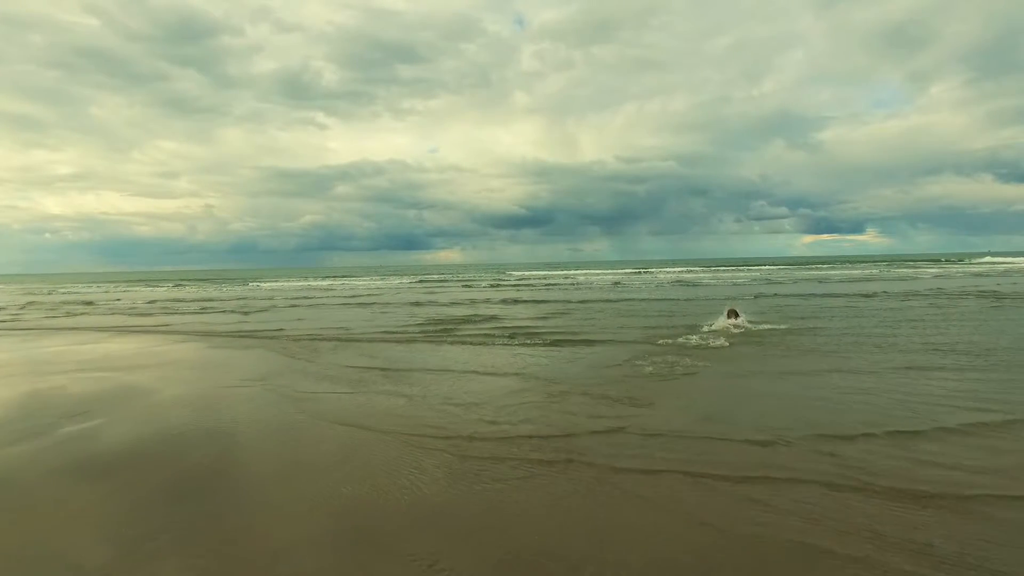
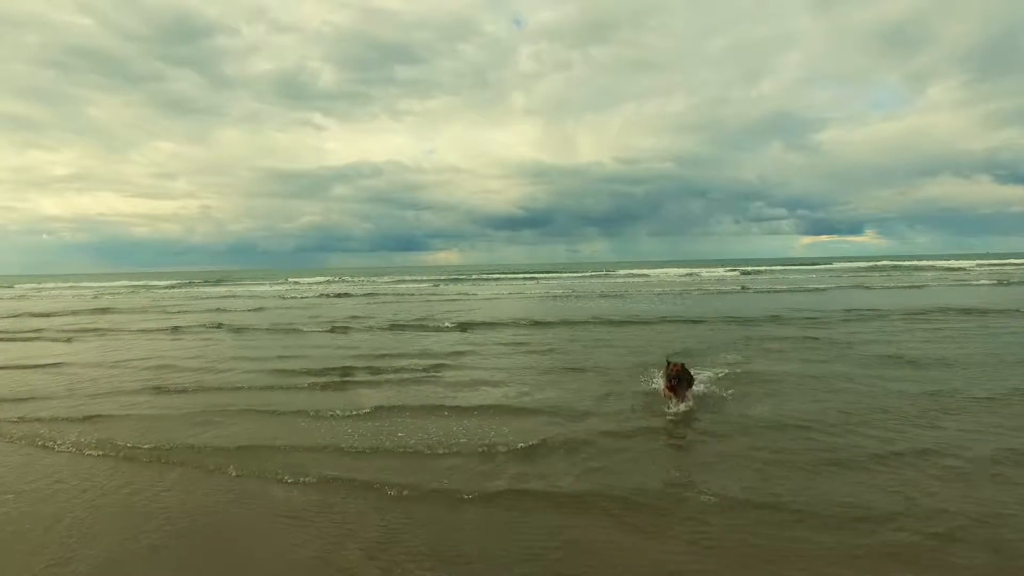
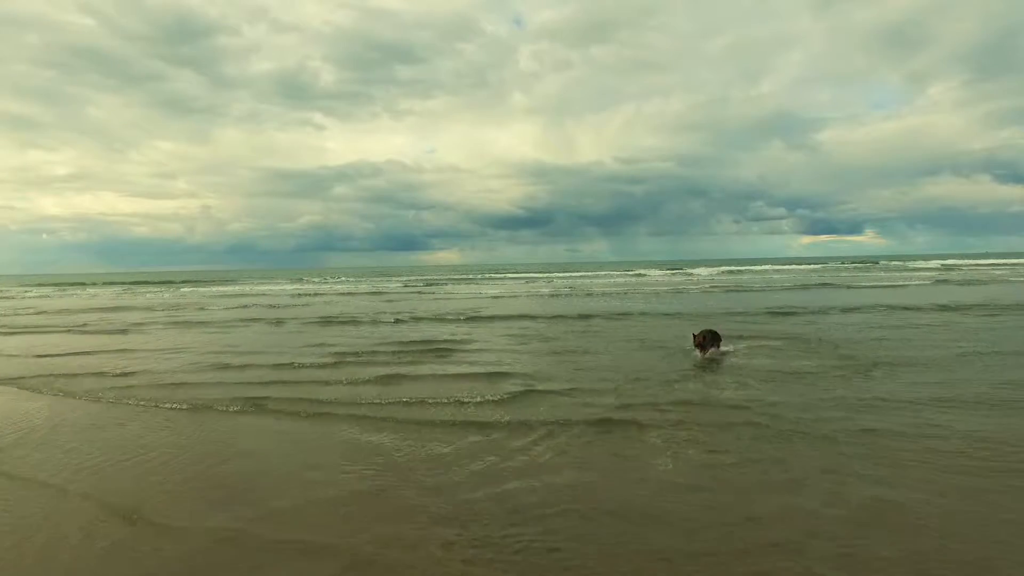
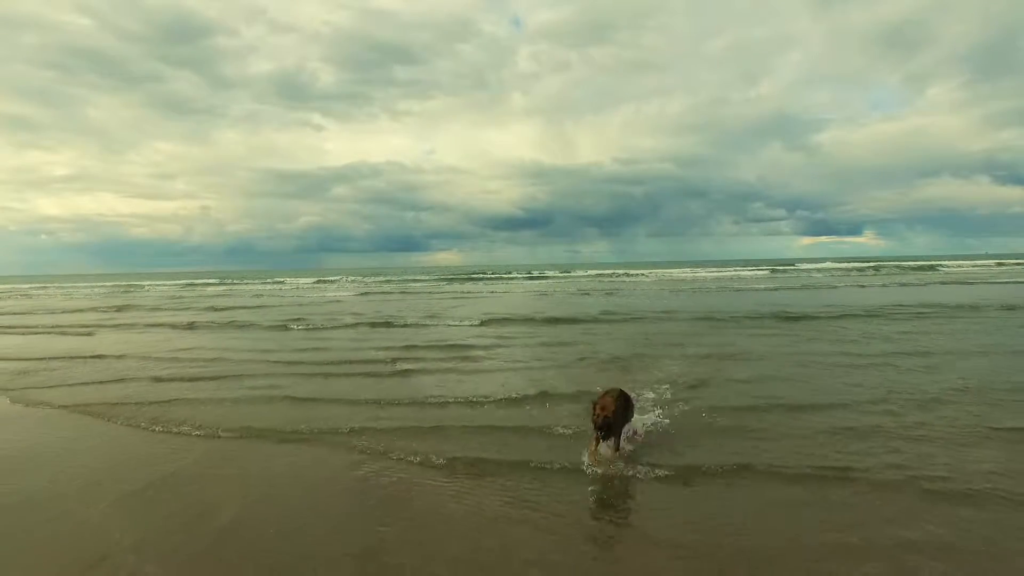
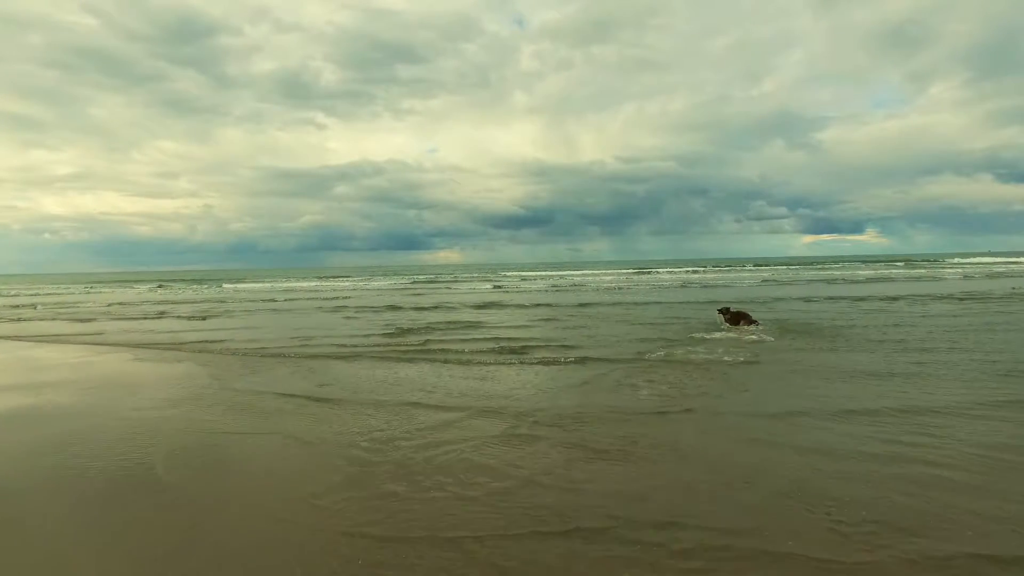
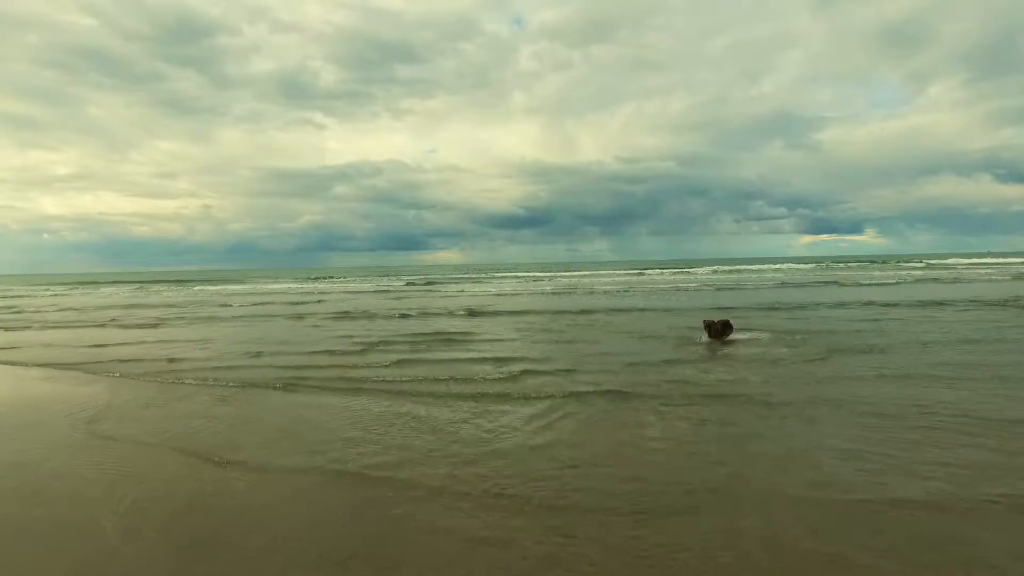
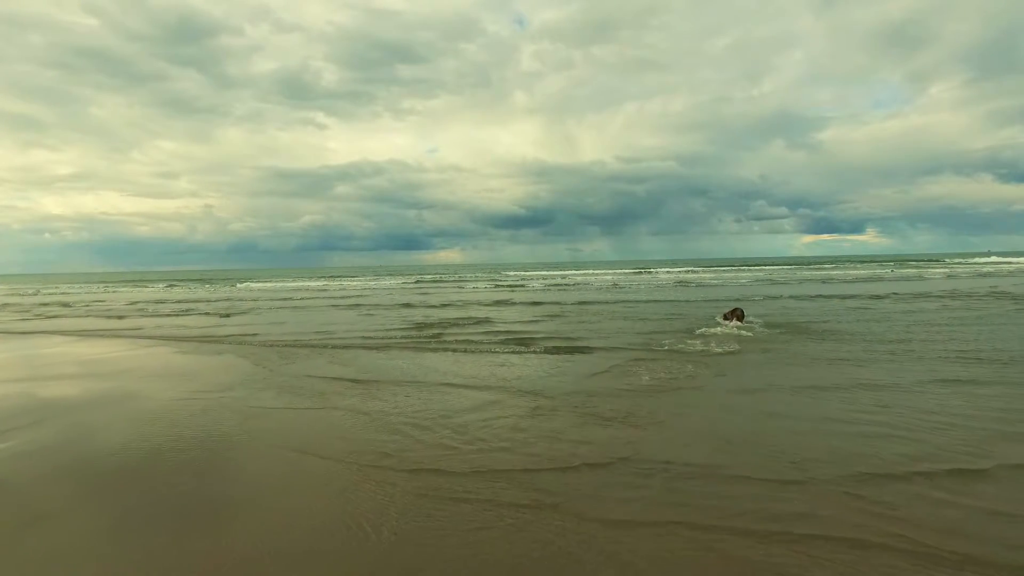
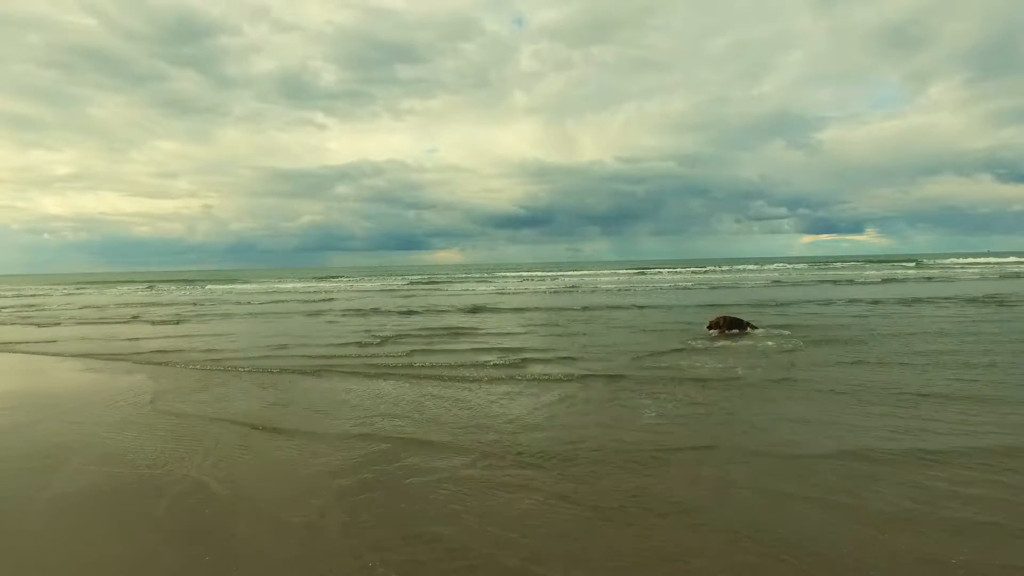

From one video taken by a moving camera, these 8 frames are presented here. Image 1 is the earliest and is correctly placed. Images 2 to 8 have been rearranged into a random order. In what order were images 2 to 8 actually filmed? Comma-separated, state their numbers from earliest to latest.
7, 5, 8, 6, 3, 2, 4
